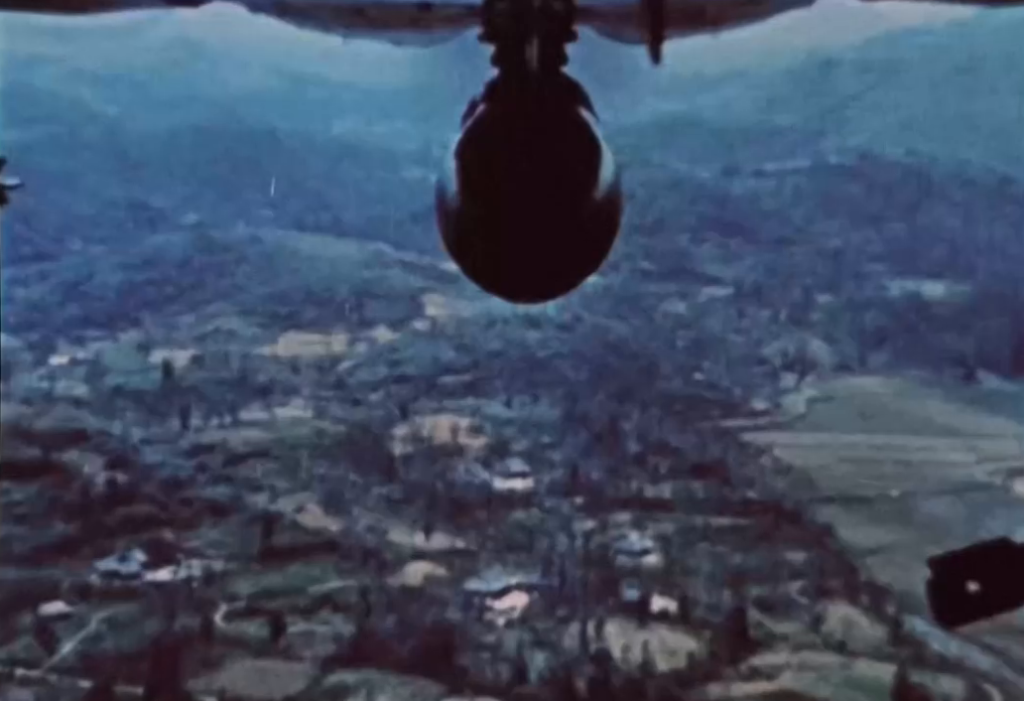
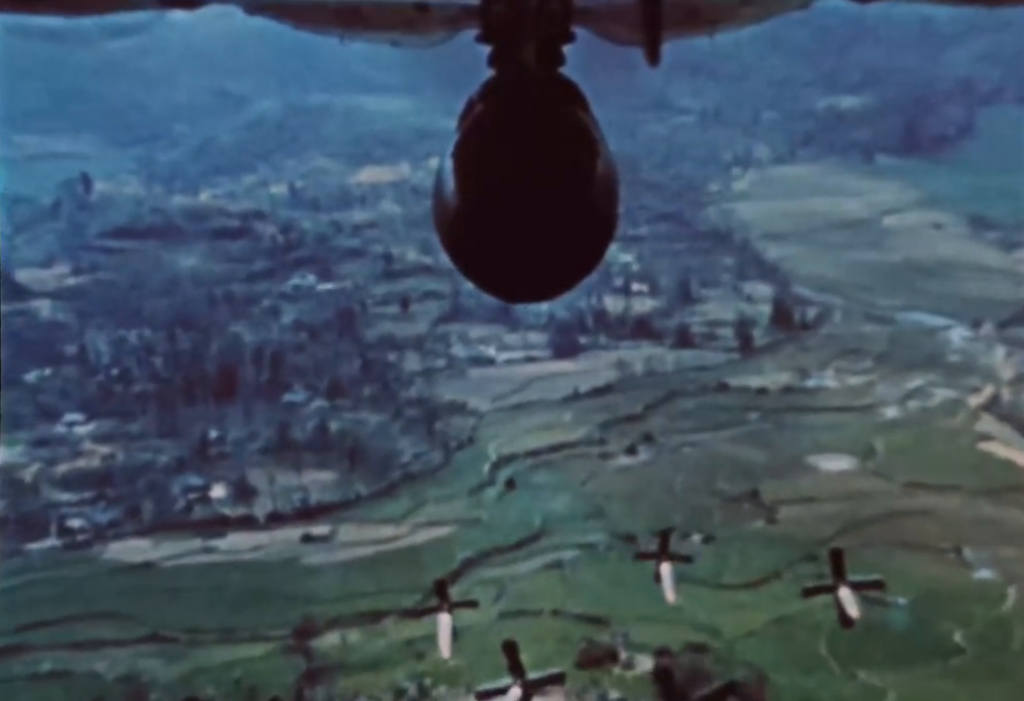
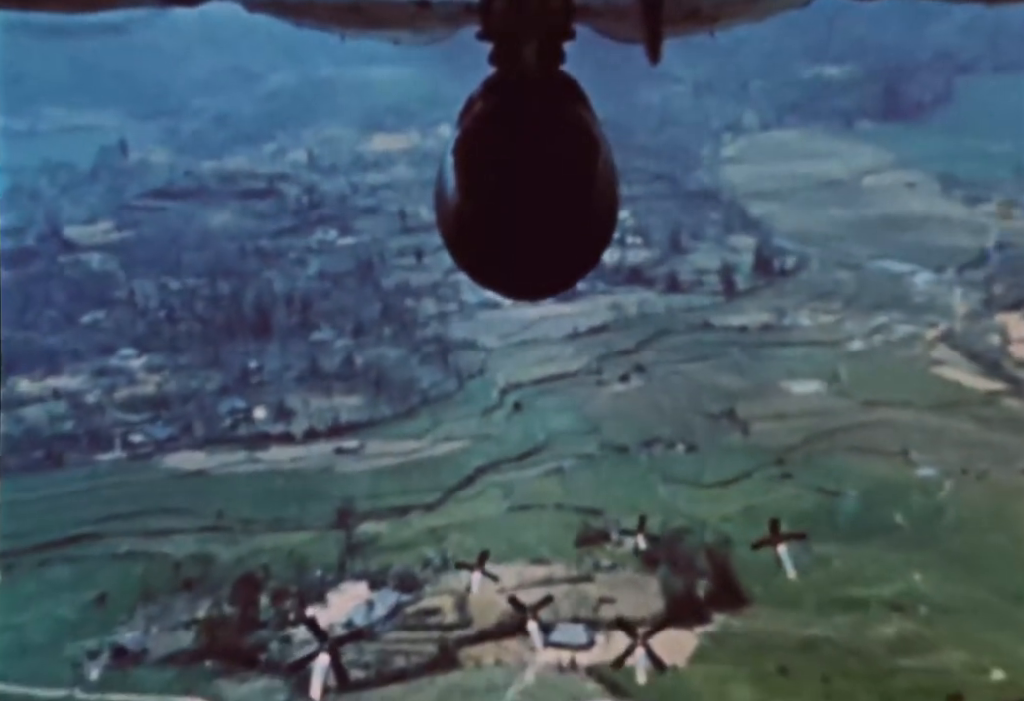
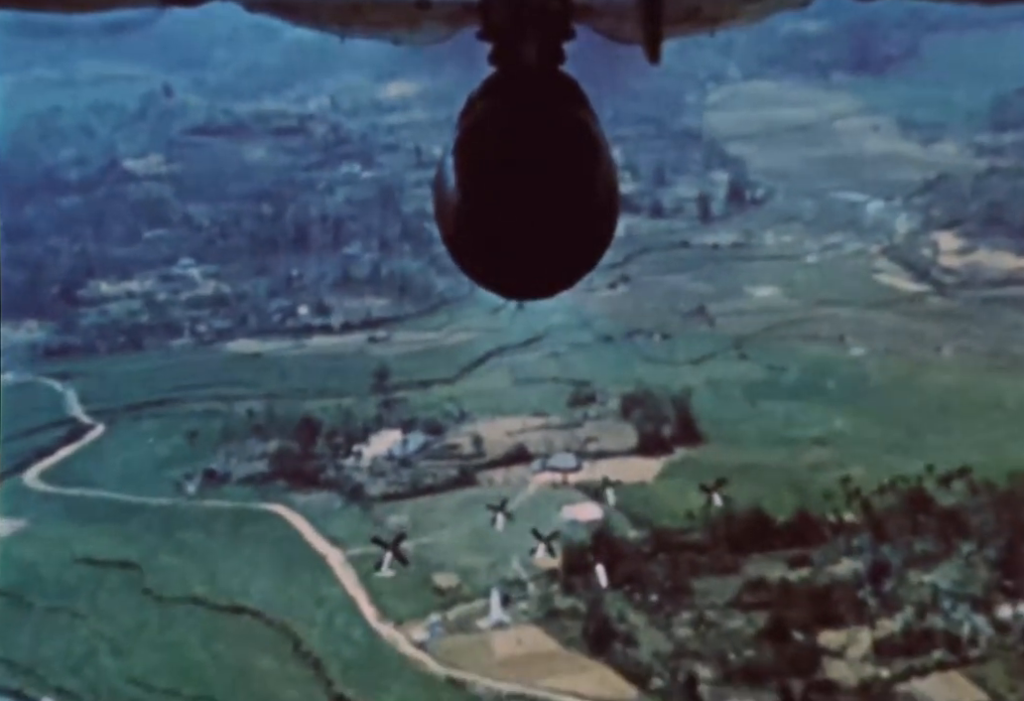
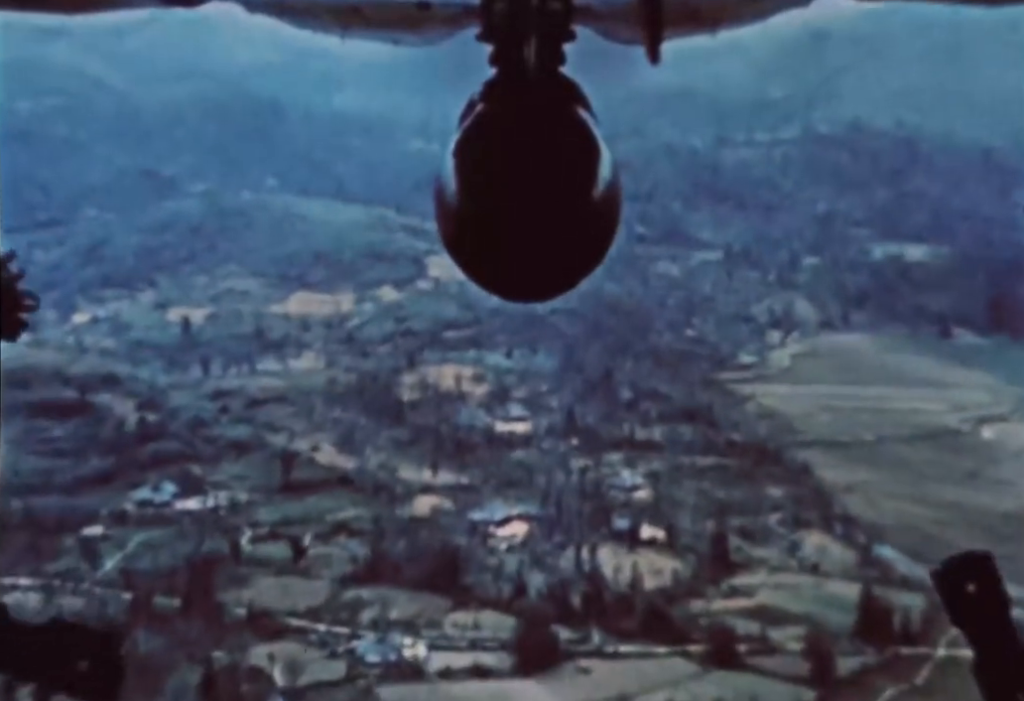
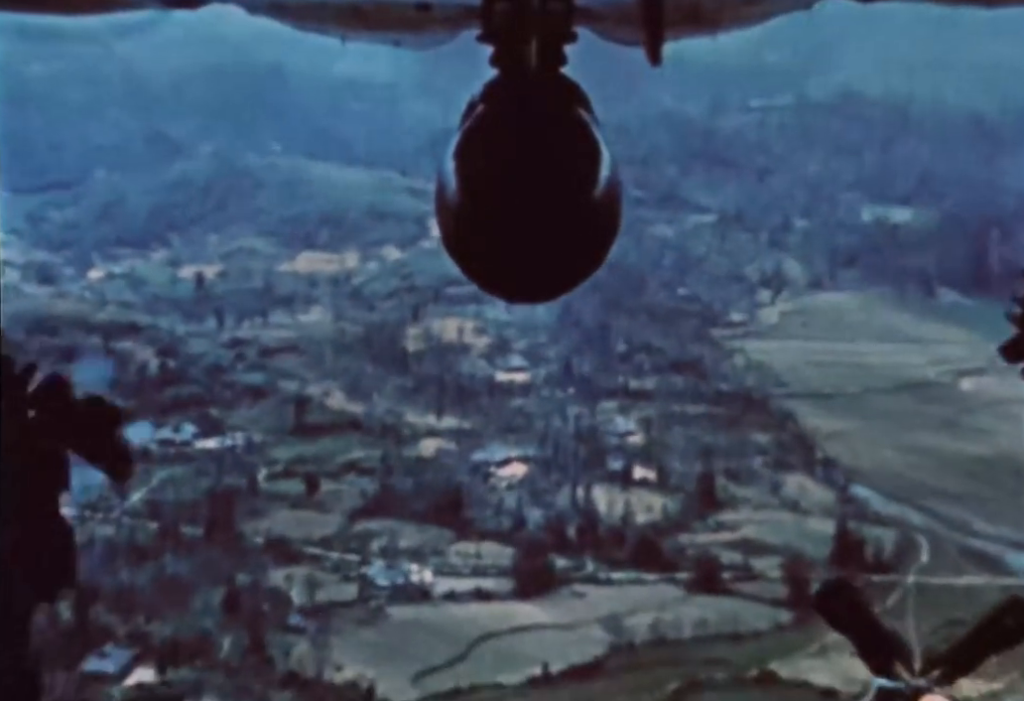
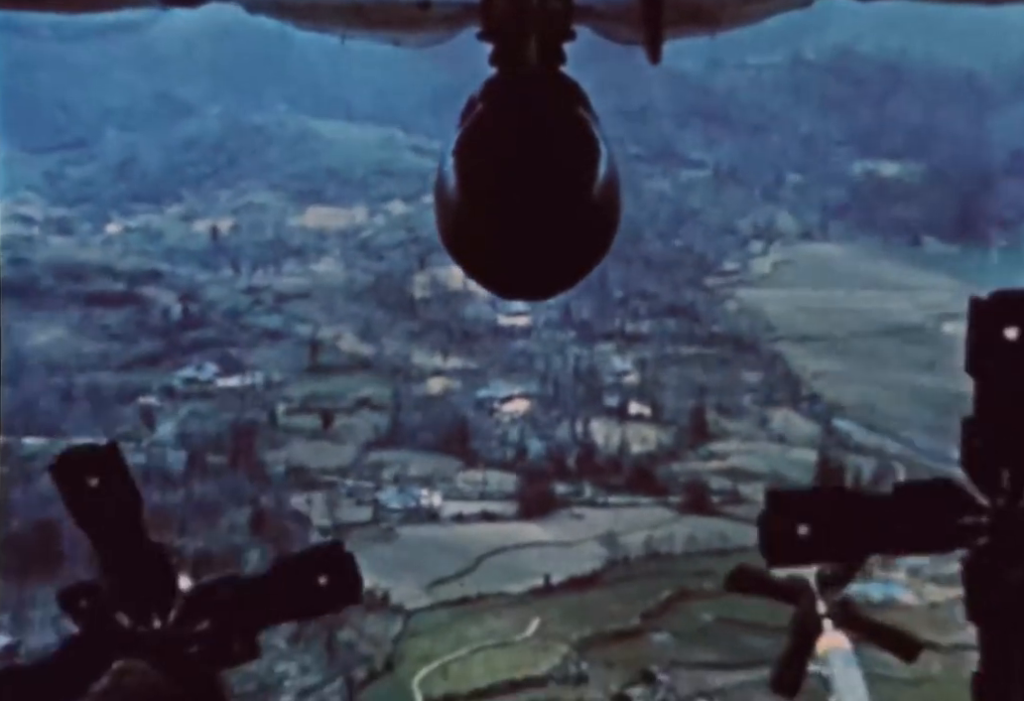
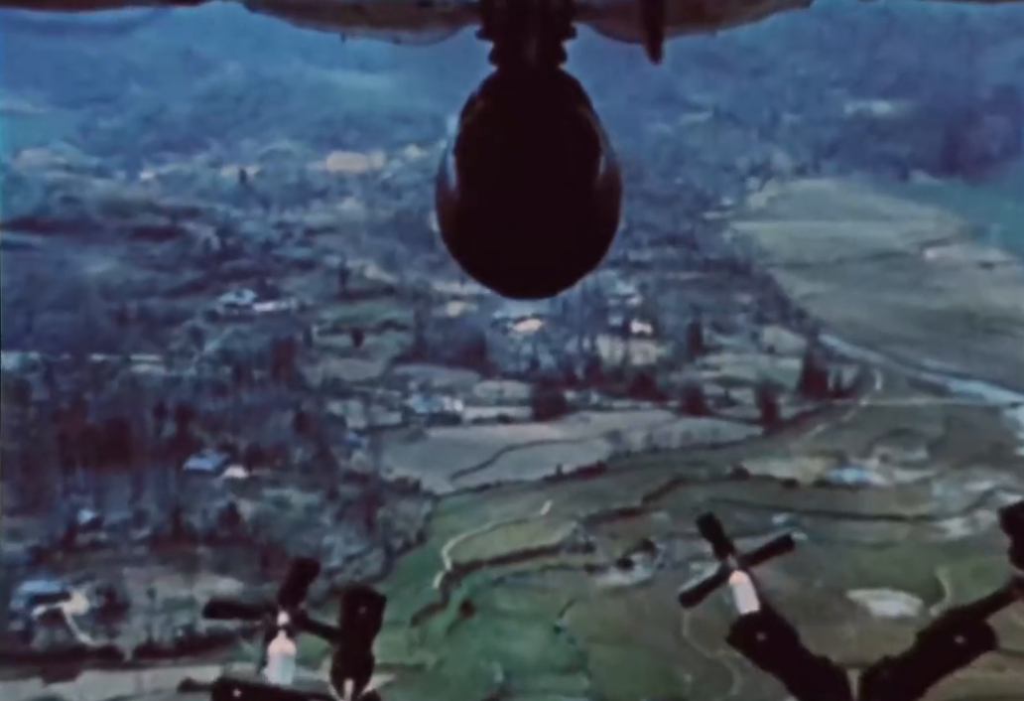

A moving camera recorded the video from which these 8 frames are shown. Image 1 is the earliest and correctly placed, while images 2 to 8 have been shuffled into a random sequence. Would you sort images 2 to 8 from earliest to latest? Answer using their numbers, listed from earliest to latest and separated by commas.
5, 6, 7, 8, 2, 3, 4
